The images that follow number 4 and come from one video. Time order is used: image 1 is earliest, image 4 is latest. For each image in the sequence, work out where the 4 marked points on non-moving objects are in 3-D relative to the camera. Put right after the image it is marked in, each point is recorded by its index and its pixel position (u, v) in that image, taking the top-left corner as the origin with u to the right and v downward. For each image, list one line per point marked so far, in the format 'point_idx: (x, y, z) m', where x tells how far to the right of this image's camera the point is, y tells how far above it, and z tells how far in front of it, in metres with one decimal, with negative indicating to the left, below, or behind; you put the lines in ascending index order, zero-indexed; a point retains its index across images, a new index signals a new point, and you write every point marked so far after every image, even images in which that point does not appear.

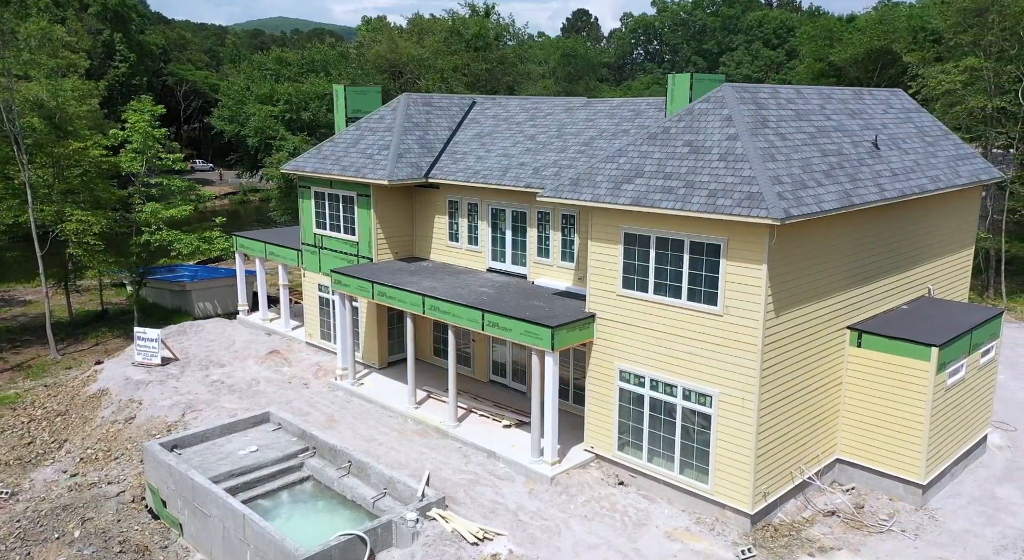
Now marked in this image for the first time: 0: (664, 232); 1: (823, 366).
0: (+2.9, +0.9, +15.6) m
1: (+6.2, -1.7, +16.3) m
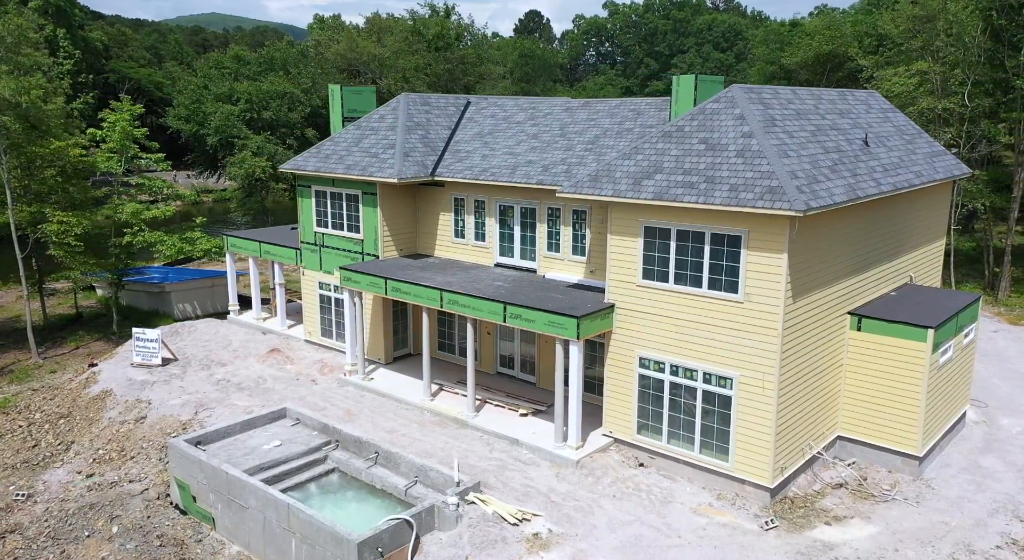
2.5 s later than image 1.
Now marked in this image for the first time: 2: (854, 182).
0: (+3.5, +1.1, +16.5) m
1: (+6.7, -1.5, +17.5) m
2: (+7.0, +2.0, +16.9) m
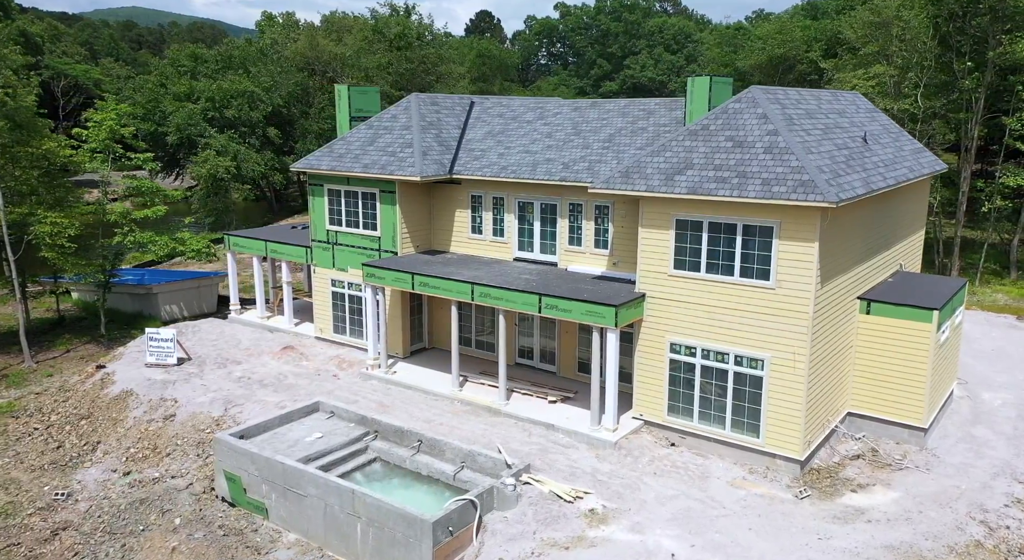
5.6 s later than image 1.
0: (+4.4, +1.4, +17.7) m
1: (+7.6, -1.2, +18.9) m
2: (+7.9, +2.3, +18.4) m
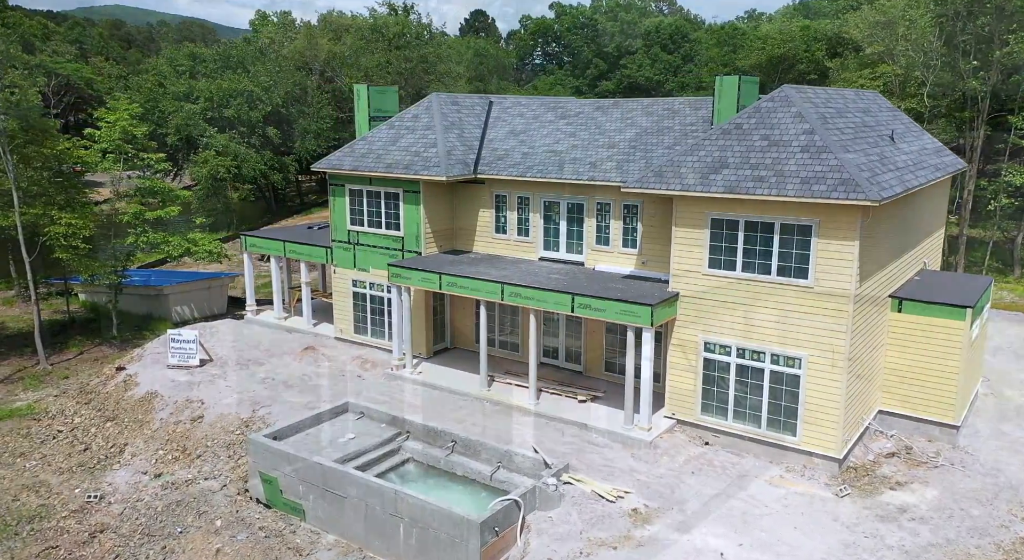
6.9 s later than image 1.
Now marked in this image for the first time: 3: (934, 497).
0: (+5.2, +1.4, +17.7) m
1: (+8.4, -1.1, +19.0) m
2: (+8.7, +2.3, +18.5) m
3: (+8.6, -4.4, +16.9) m
